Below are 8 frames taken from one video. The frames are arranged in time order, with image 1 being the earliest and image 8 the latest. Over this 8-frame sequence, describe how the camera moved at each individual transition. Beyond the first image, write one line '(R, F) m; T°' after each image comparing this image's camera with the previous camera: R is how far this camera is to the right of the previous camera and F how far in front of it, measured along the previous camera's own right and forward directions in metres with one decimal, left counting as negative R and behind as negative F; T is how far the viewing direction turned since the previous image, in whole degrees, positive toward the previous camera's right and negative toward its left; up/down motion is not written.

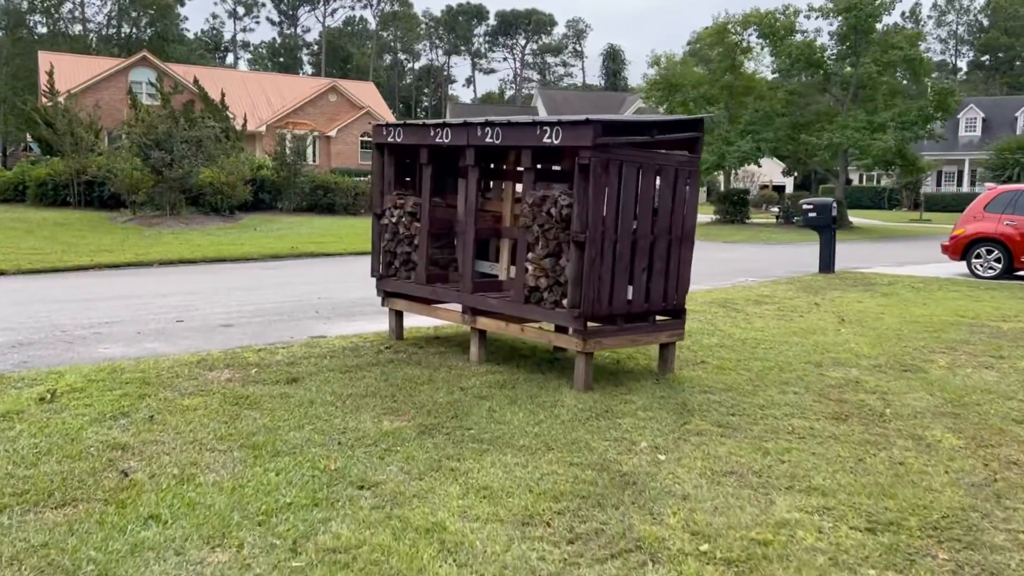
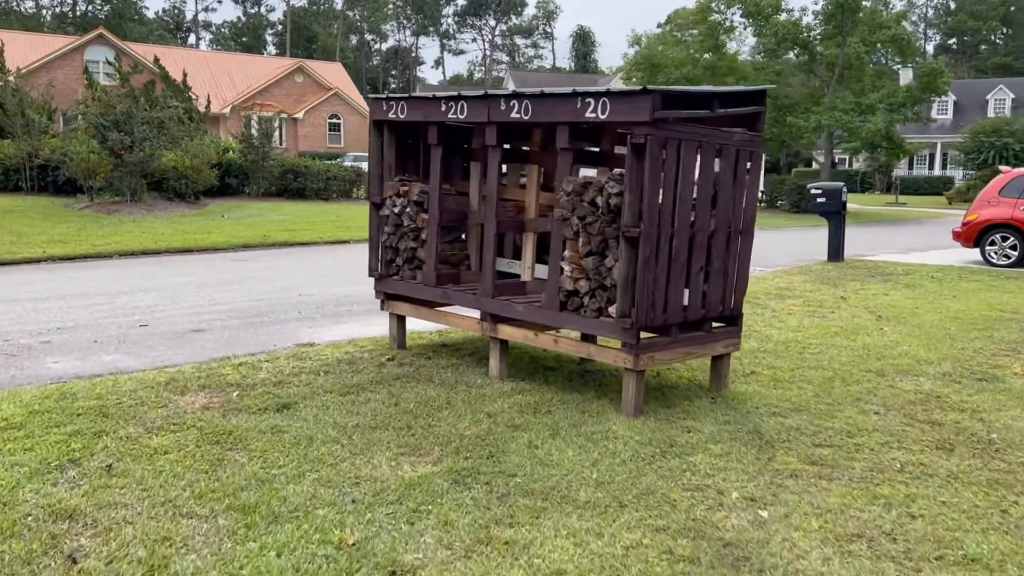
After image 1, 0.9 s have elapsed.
(-0.4, +1.1) m; +2°
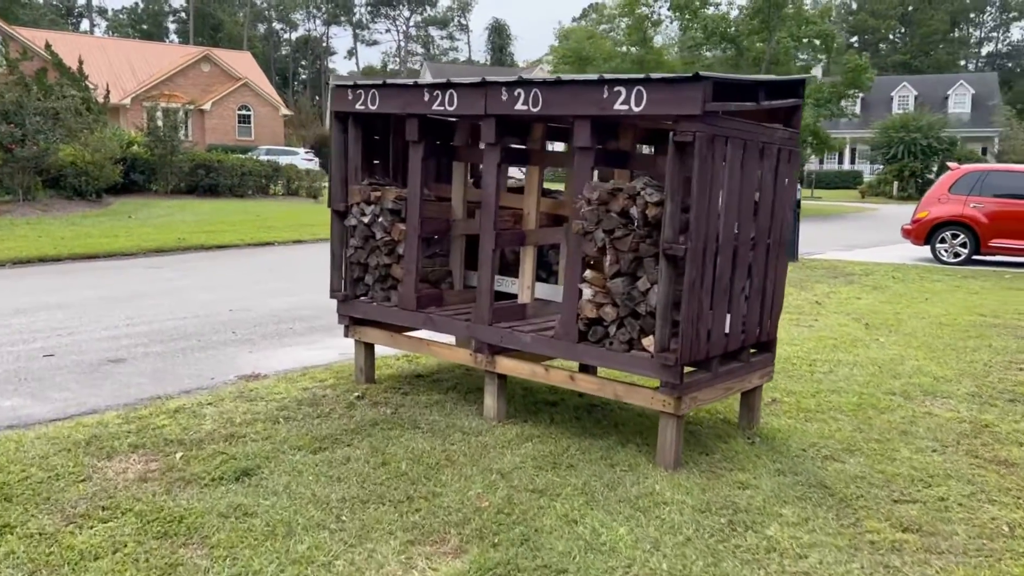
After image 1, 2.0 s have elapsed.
(-0.5, +1.0) m; +6°
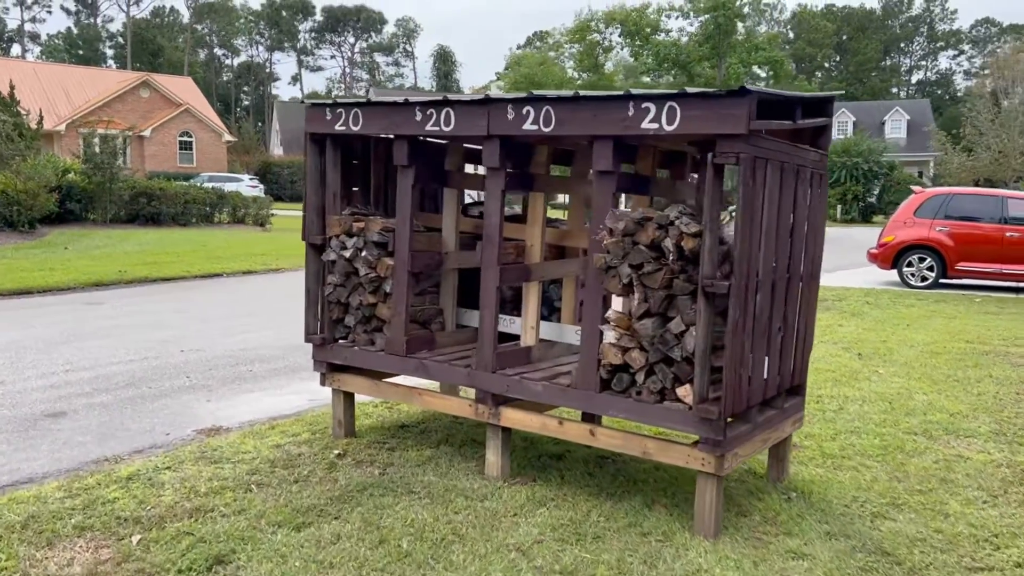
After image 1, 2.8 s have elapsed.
(-0.3, +0.6) m; +4°
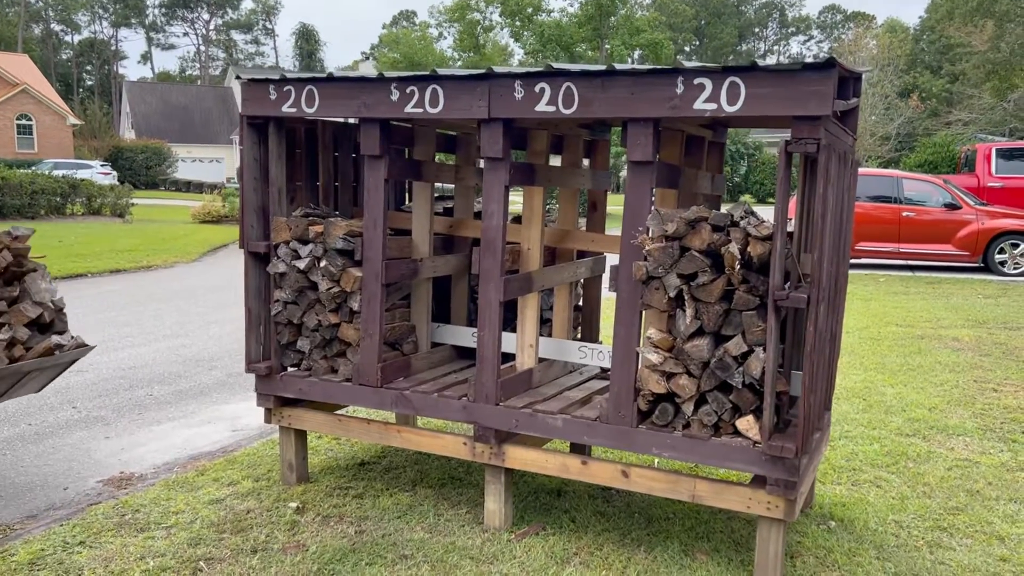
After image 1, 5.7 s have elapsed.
(-0.6, +0.8) m; +9°
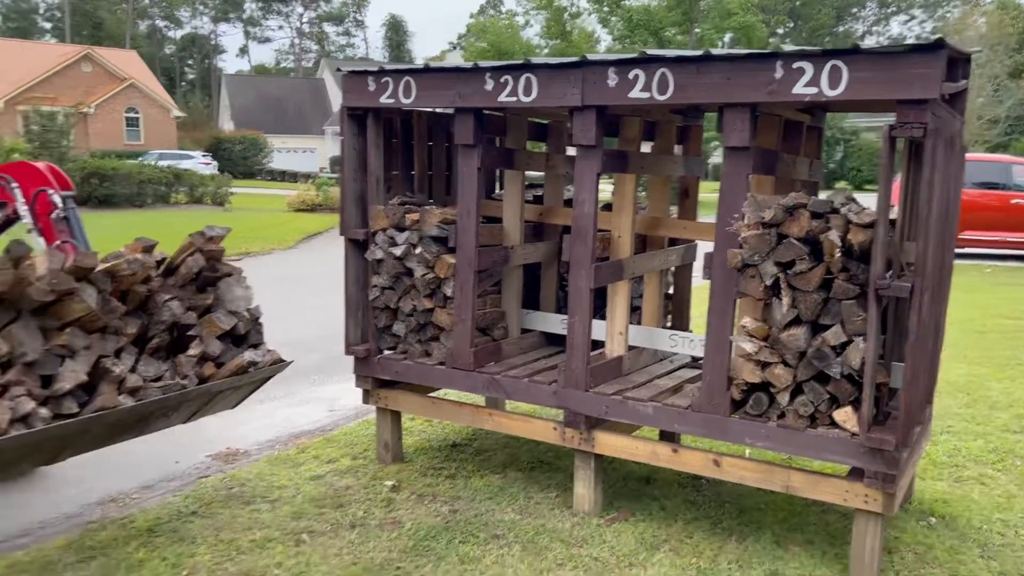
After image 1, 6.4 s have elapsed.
(0.0, 0.0) m; -6°
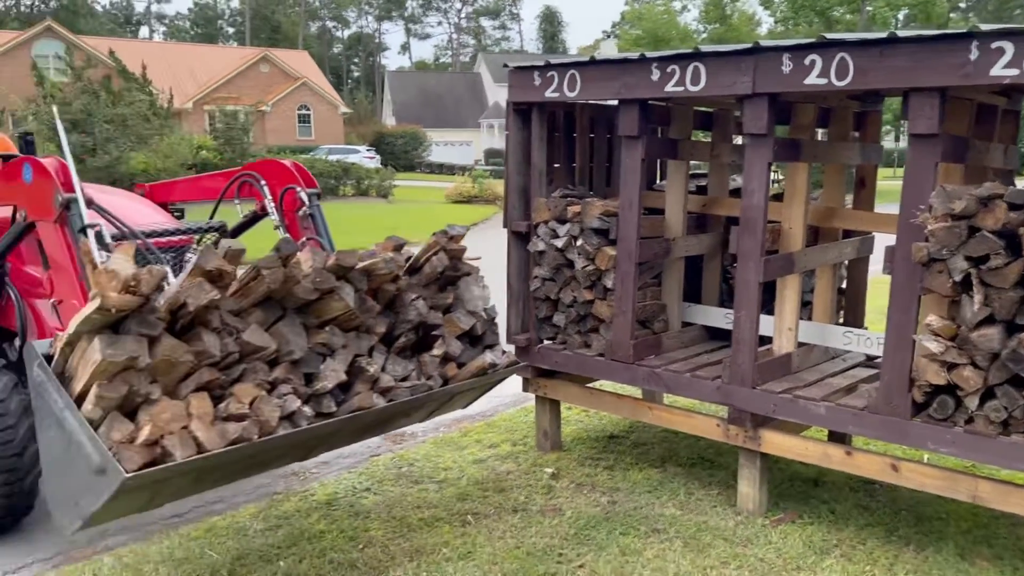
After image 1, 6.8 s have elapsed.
(-0.1, 0.0) m; -10°
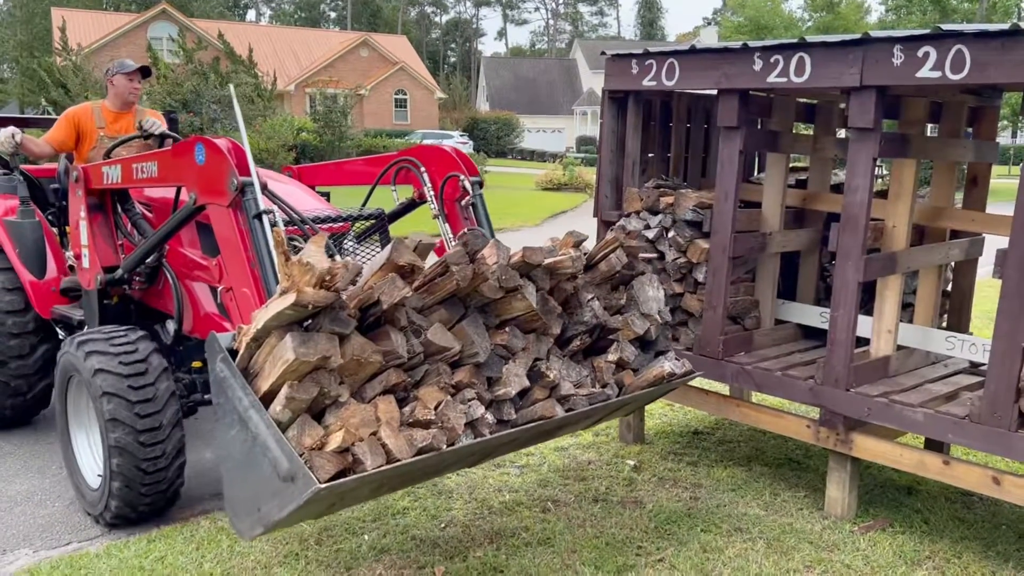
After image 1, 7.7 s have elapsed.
(0.0, 0.0) m; -6°
